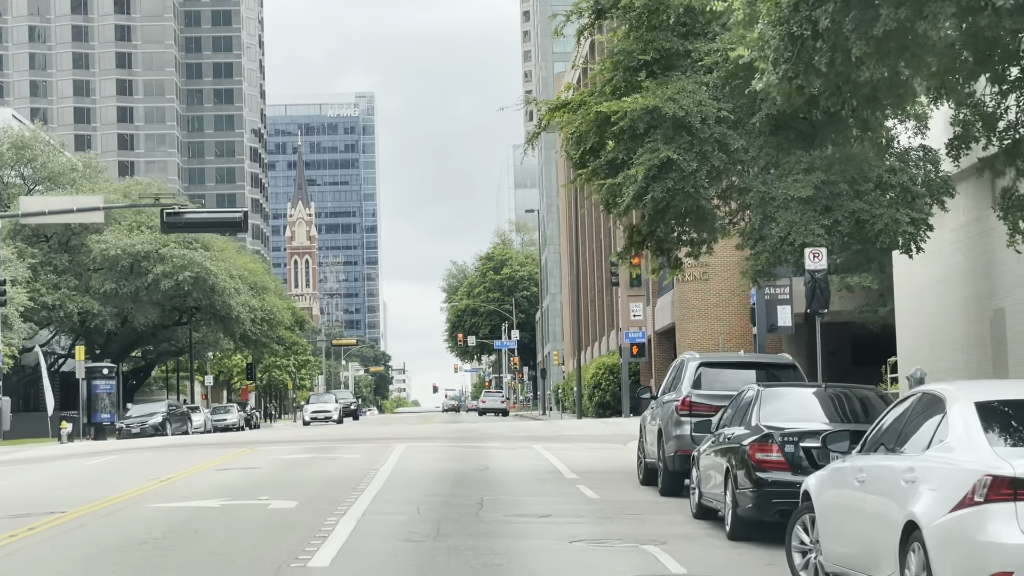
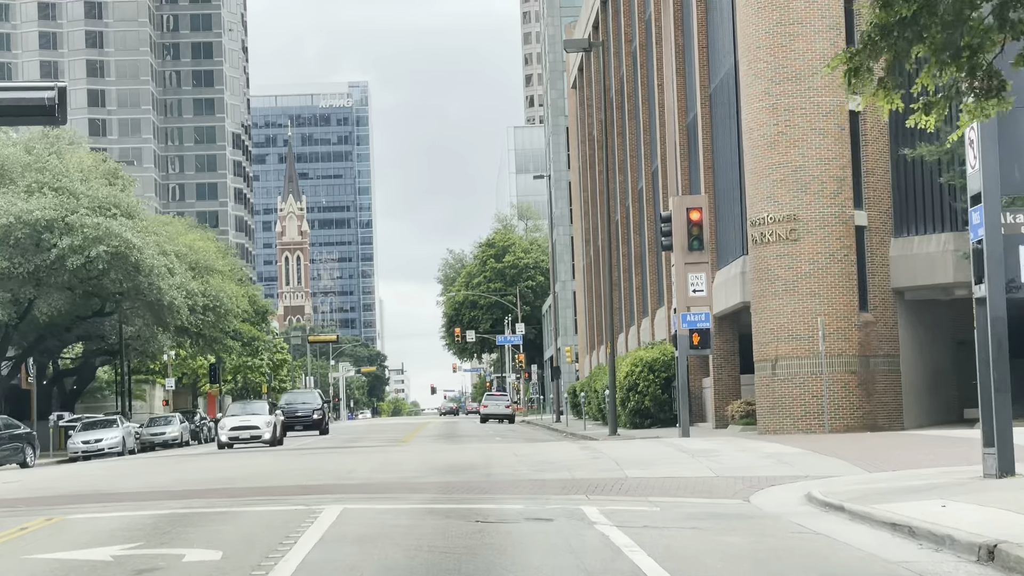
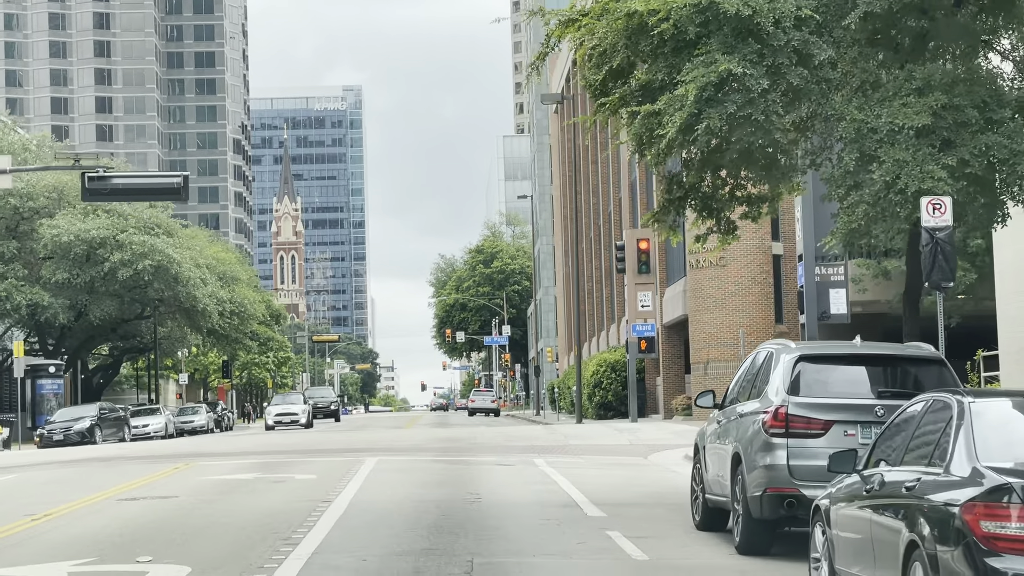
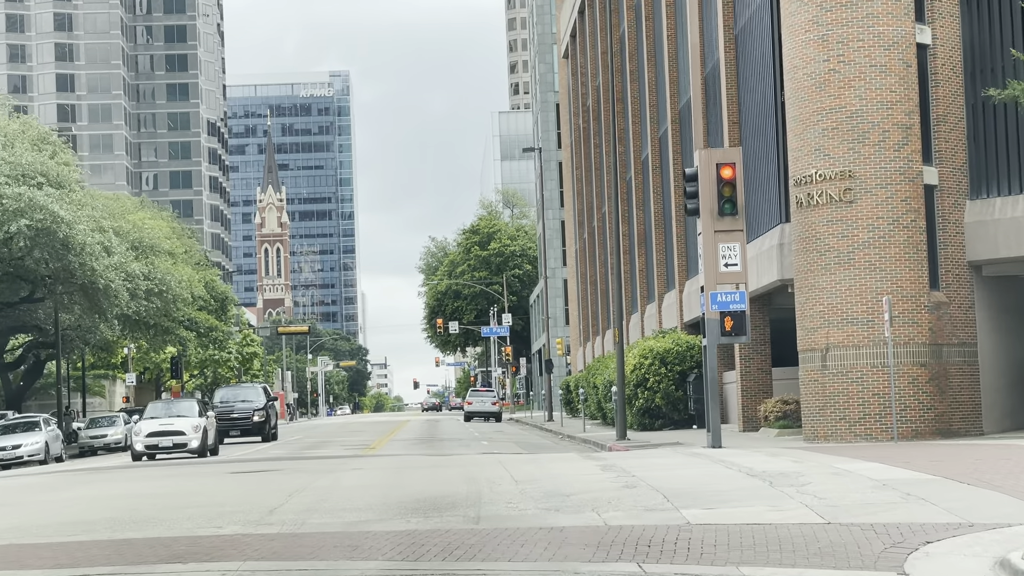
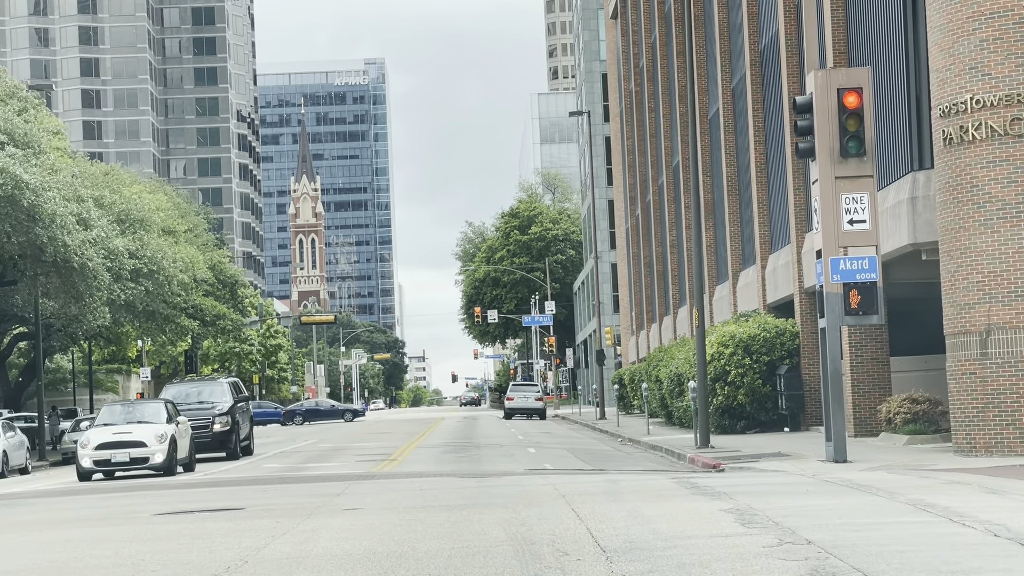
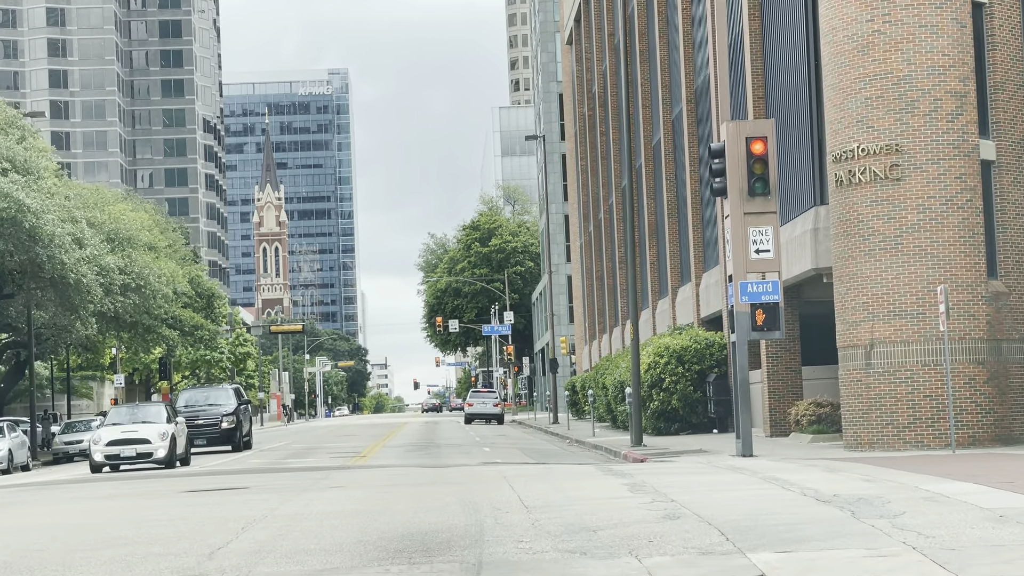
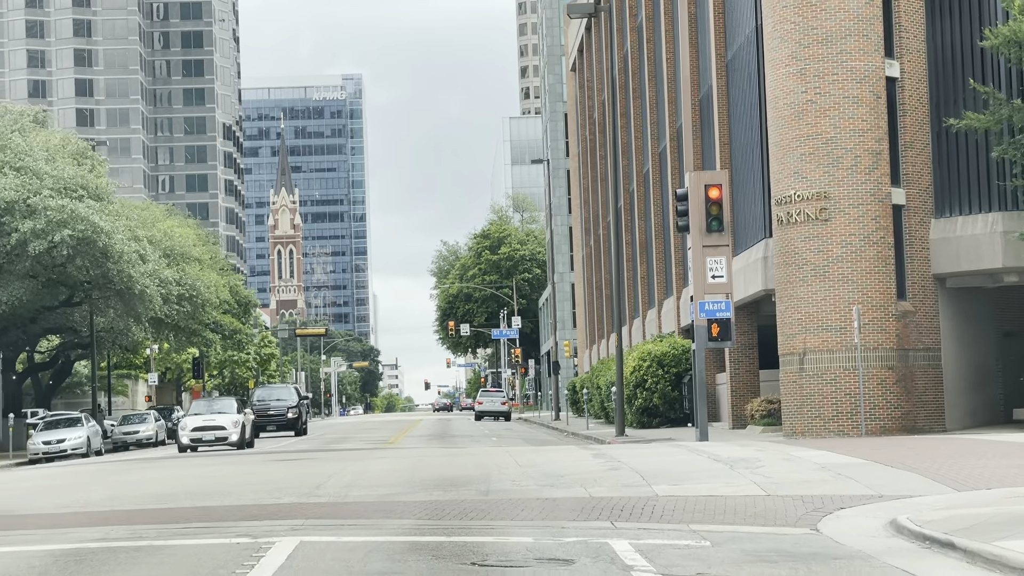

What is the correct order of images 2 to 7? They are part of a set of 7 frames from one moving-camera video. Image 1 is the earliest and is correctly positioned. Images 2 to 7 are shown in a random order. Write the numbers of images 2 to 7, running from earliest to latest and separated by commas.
3, 2, 7, 4, 6, 5
